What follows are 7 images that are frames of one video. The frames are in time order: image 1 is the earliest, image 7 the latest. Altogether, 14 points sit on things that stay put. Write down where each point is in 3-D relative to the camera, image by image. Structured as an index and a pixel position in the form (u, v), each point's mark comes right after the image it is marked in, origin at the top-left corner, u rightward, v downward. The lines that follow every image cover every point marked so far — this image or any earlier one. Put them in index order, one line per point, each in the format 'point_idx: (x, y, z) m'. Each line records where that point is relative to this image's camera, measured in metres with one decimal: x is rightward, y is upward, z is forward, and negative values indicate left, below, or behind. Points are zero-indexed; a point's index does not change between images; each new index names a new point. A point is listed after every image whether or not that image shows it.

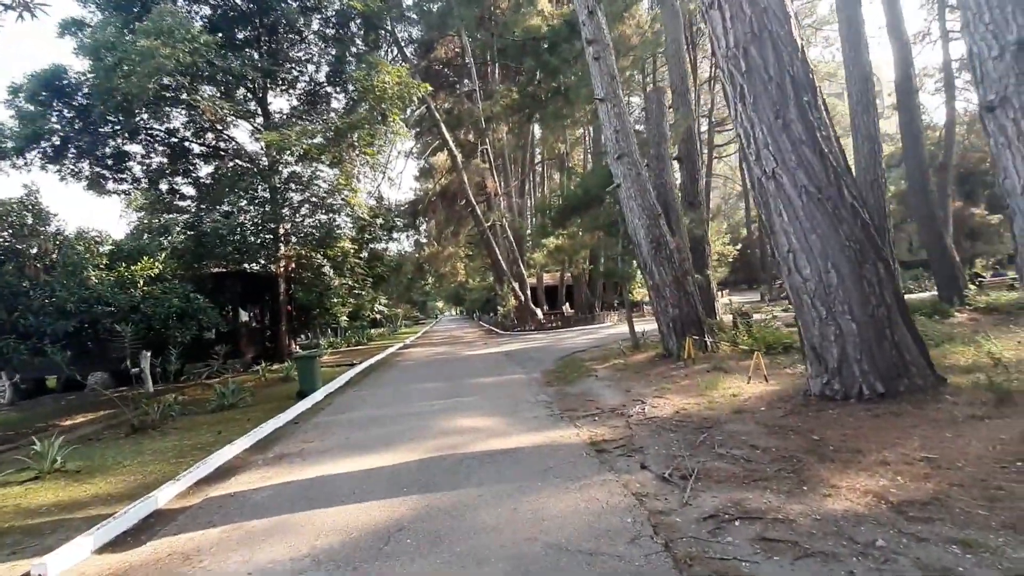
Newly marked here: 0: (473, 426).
0: (-0.6, -2.0, +7.4) m
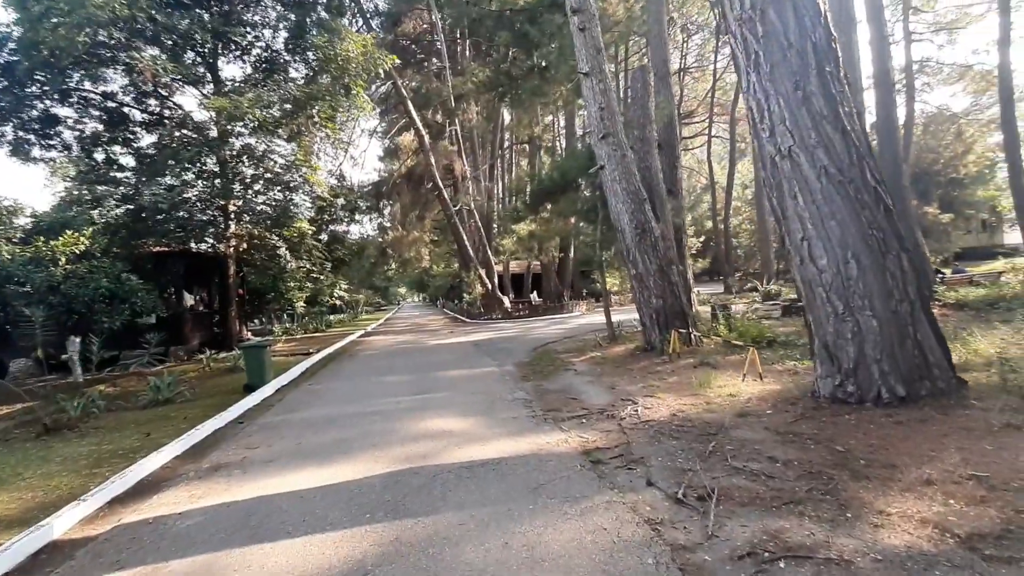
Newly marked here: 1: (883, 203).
0: (-0.8, -1.8, +6.5) m
1: (+4.1, +0.9, +5.7) m
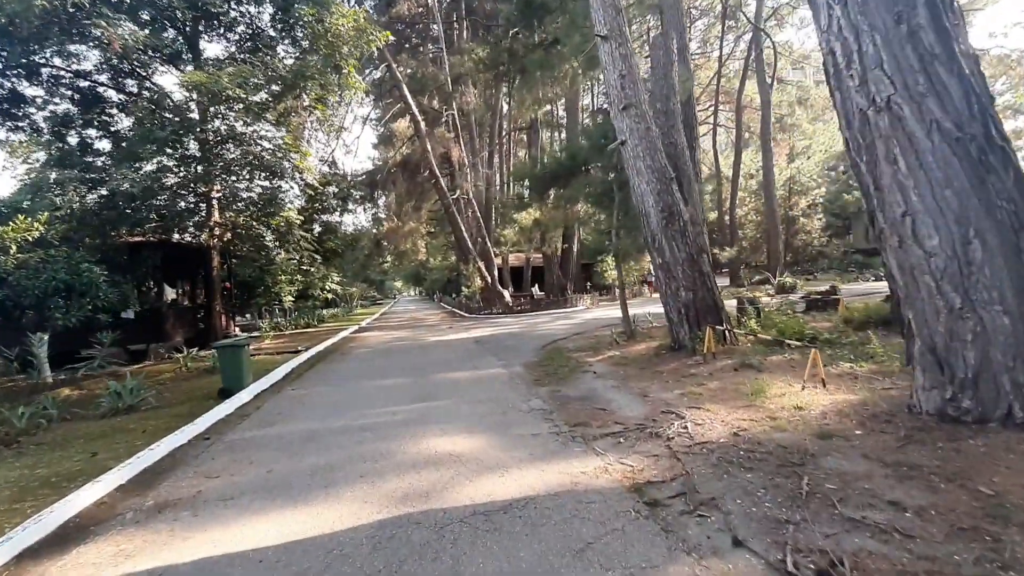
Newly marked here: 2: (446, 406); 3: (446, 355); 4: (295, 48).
0: (-0.6, -1.7, +5.3) m
1: (+4.3, +1.0, +4.4) m
2: (-0.9, -1.7, +7.3) m
3: (-1.7, -1.7, +12.9) m
4: (-7.7, +8.6, +18.1) m
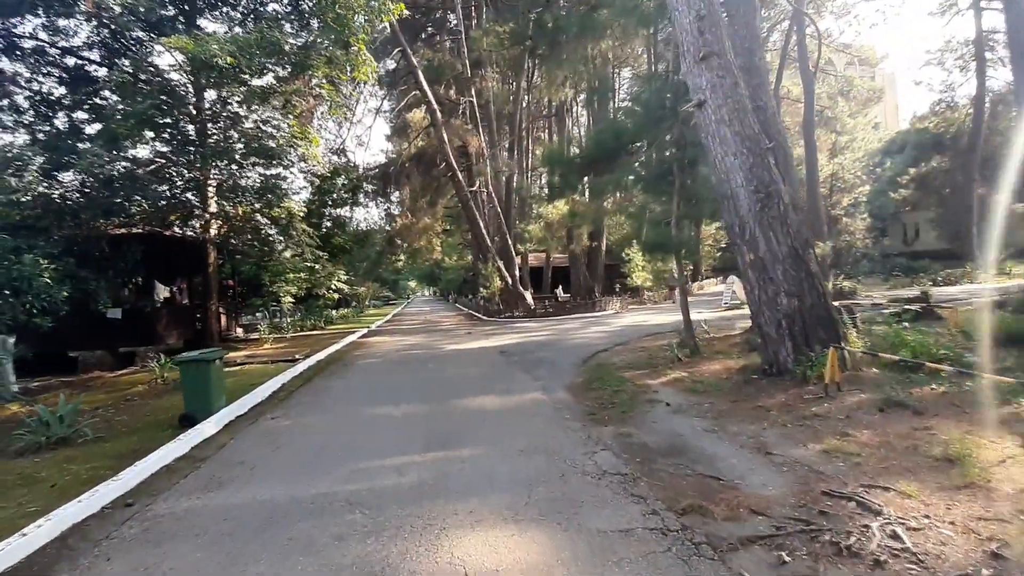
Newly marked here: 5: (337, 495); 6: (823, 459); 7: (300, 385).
0: (-0.1, -1.7, +3.1) m
1: (+4.9, +1.0, +2.1) m
2: (-0.4, -1.7, +5.1) m
3: (-1.0, -1.7, +10.8) m
4: (-6.8, +8.6, +16.1) m
5: (-1.5, -1.8, +4.3) m
6: (+2.7, -1.5, +4.5) m
7: (-4.1, -1.9, +9.8) m
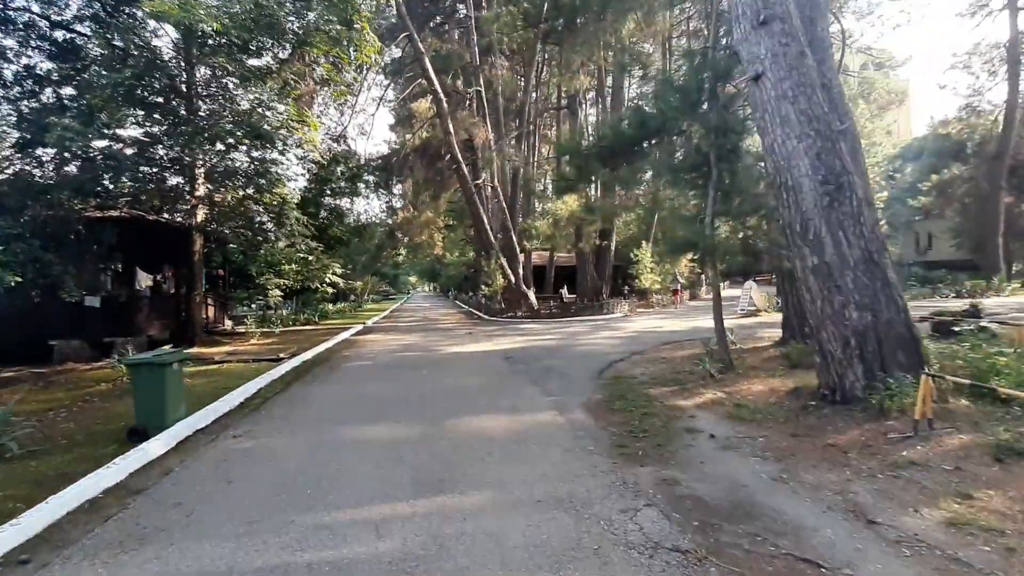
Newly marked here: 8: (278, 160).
0: (0.0, -1.7, +1.9) m
1: (+5.0, +0.8, +0.9) m
2: (-0.3, -1.7, +3.9) m
3: (-0.8, -1.7, +9.6) m
4: (-6.3, +8.8, +14.8) m
5: (-1.4, -1.7, +3.1) m
6: (+2.8, -1.6, +3.3) m
7: (-4.0, -1.8, +8.6) m
8: (-7.0, +3.8, +15.2) m
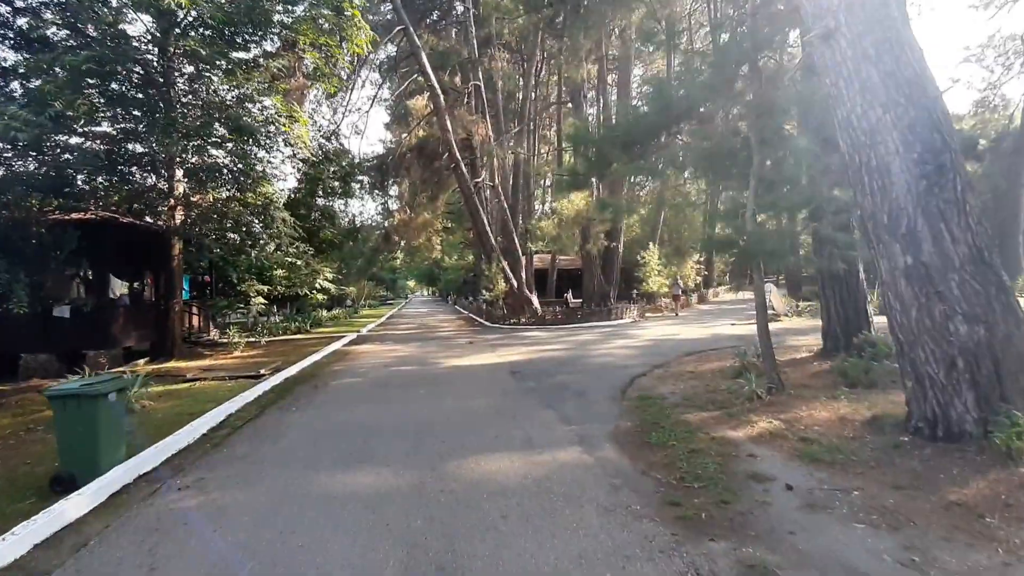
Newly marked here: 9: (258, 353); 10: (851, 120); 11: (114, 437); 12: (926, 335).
0: (+0.2, -1.8, +0.6) m
1: (+5.2, +0.8, -0.3) m
2: (-0.1, -1.8, +2.6) m
3: (-0.7, -1.8, +8.3) m
4: (-6.3, +8.6, +13.6) m
5: (-1.2, -1.8, +1.9) m
6: (+3.0, -1.7, +2.1) m
7: (-3.8, -1.9, +7.3) m
8: (-6.9, +3.6, +14.0) m
9: (-7.6, -1.9, +15.2) m
10: (+3.4, +1.7, +5.1) m
11: (-4.2, -1.6, +5.5) m
12: (+3.9, -0.4, +4.8) m
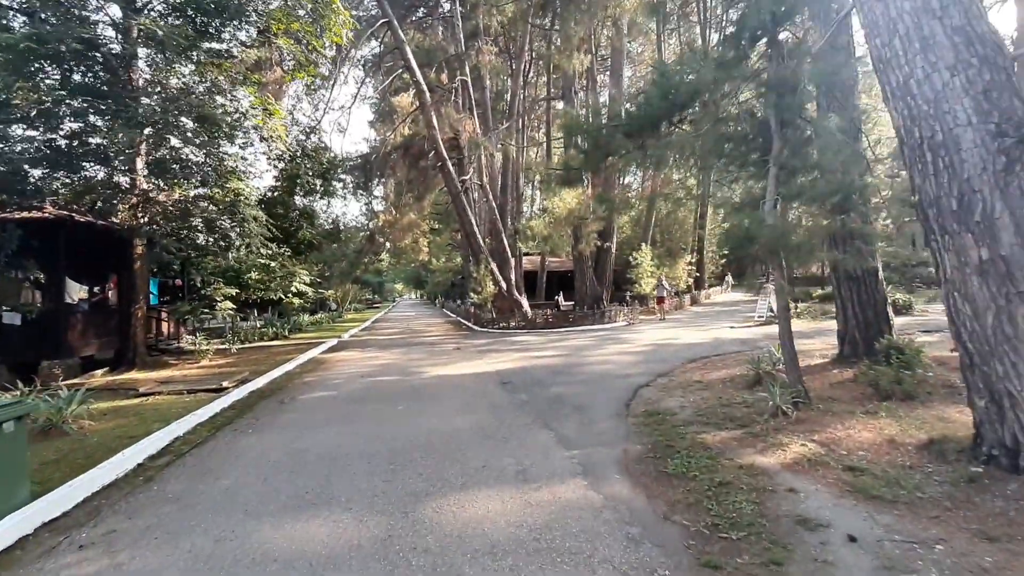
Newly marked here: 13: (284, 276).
0: (+0.2, -1.8, -0.3) m
1: (+5.2, +0.8, -1.1) m
2: (-0.1, -1.8, +1.7) m
3: (-0.8, -1.8, +7.3) m
4: (-6.6, +8.5, +12.6) m
5: (-1.2, -1.8, +0.9) m
6: (+3.0, -1.7, +1.2) m
7: (-3.9, -1.9, +6.3) m
8: (-7.2, +3.5, +12.9) m
9: (-7.9, -2.1, +14.1) m
10: (+3.3, +1.7, +4.3) m
11: (-4.3, -1.6, +4.4) m
12: (+3.8, -0.4, +4.0) m
13: (-8.2, +0.4, +18.6) m
